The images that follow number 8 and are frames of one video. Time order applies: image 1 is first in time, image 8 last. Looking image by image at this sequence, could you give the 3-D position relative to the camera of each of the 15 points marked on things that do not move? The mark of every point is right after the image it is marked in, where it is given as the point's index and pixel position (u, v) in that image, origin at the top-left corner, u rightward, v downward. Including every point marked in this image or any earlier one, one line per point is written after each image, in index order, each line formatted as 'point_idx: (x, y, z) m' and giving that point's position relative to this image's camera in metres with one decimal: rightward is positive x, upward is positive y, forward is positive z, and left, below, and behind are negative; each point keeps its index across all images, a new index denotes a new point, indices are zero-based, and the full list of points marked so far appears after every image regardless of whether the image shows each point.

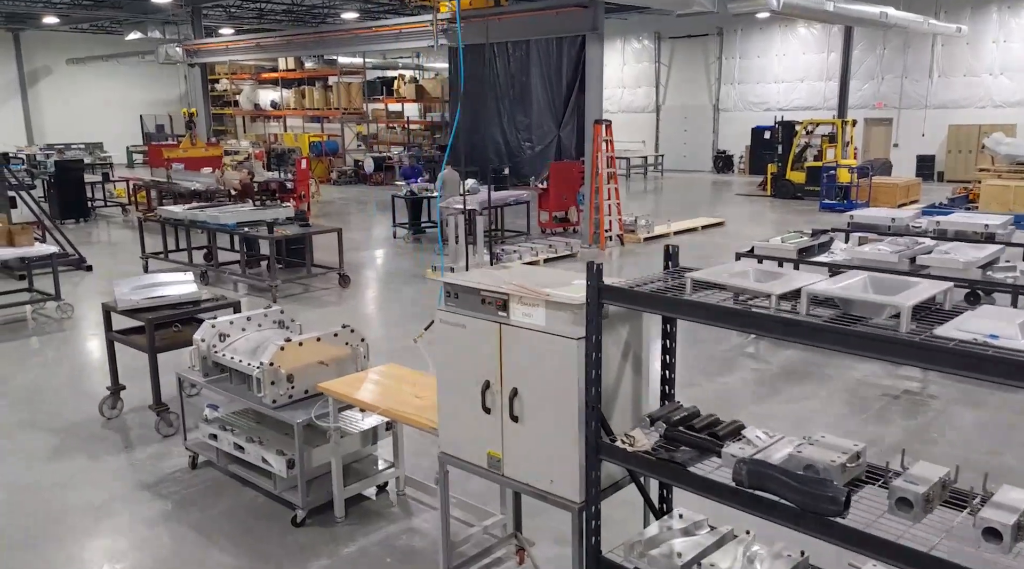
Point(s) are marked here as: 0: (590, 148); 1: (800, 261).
0: (+0.9, +1.6, +9.4) m
1: (+1.9, +0.2, +5.5) m
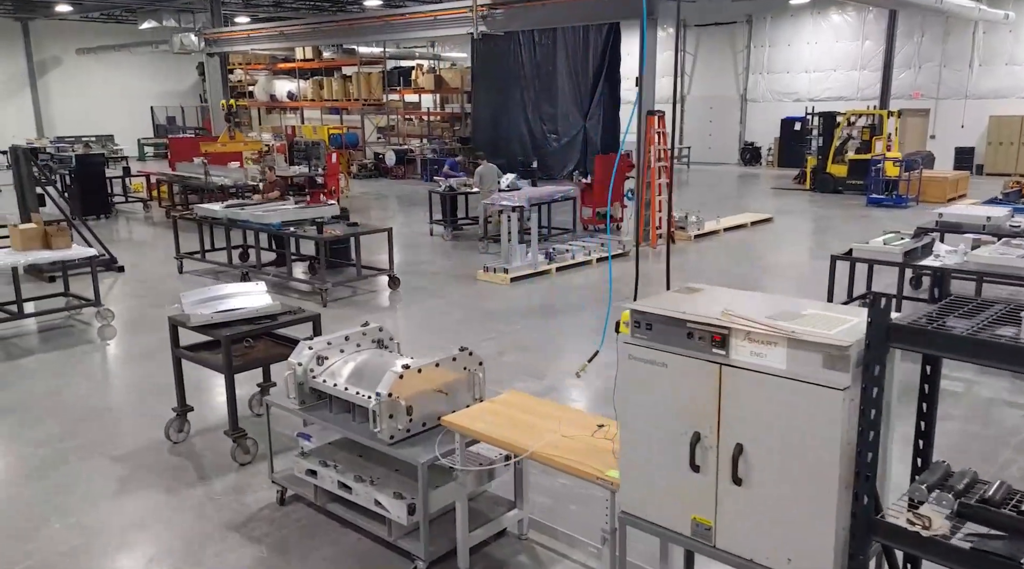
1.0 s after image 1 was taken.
0: (+1.4, +1.6, +9.0) m
1: (+2.4, +0.1, +5.1) m
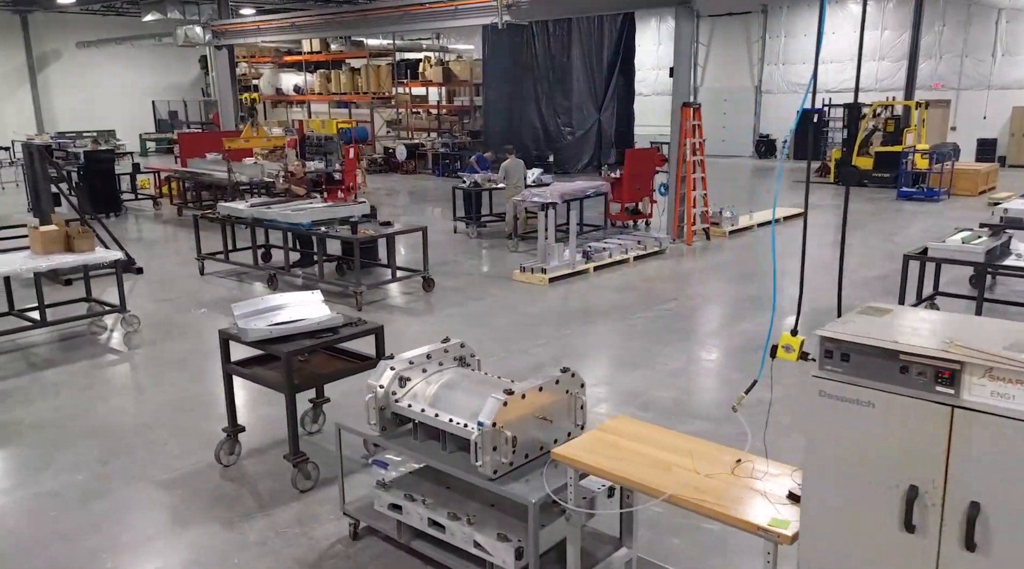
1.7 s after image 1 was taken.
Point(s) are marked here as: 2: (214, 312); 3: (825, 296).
0: (+1.7, +1.6, +8.7) m
1: (+2.7, +0.1, +4.8) m
2: (-2.2, -0.2, +6.3) m
3: (+2.5, -0.1, +6.7) m
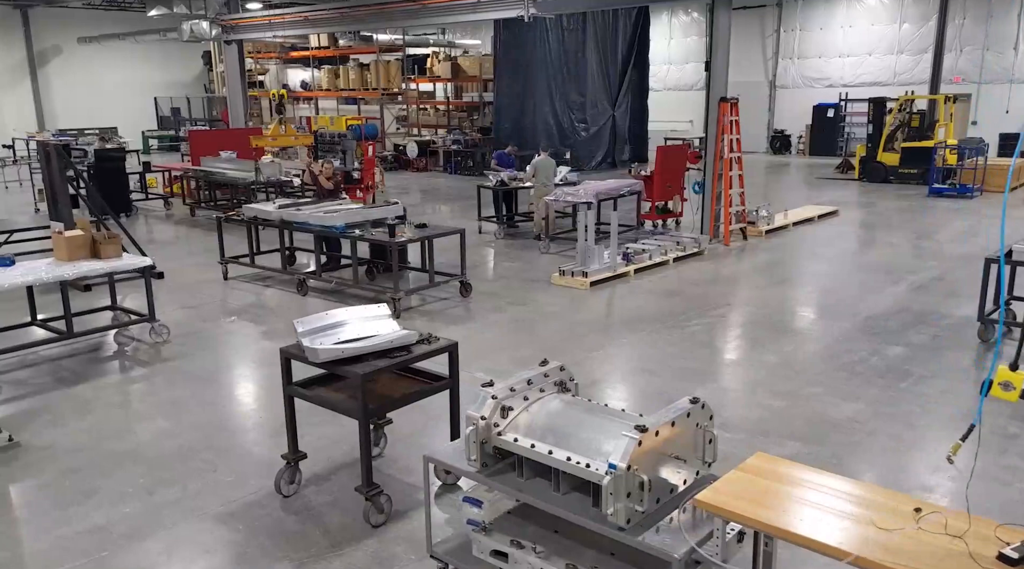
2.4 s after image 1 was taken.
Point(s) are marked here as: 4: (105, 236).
0: (+2.0, +1.6, +8.4) m
1: (+3.1, +0.1, +4.5) m
2: (-1.9, -0.3, +6.0) m
3: (+2.8, -0.1, +6.4) m
4: (-2.6, +0.3, +5.3) m
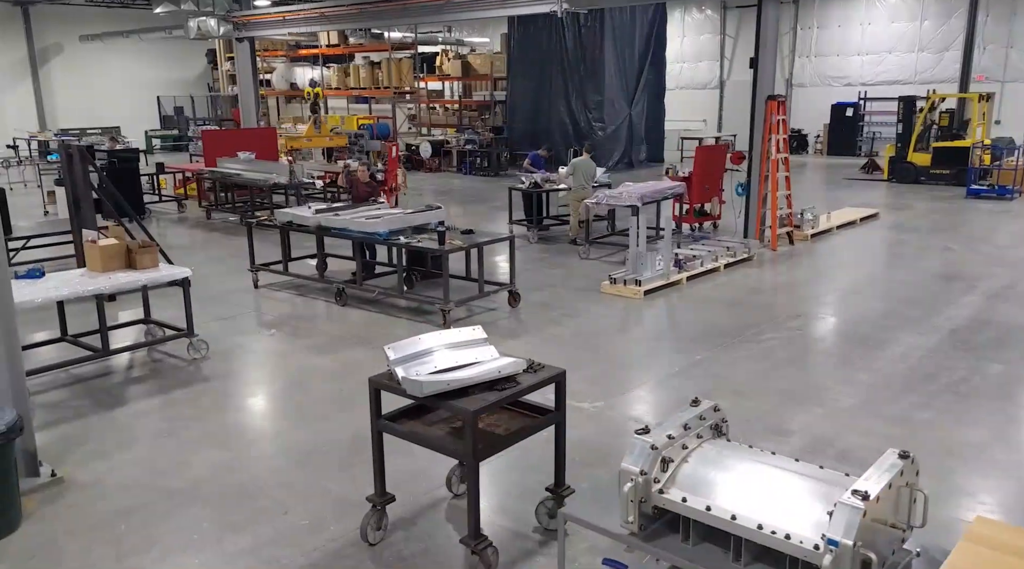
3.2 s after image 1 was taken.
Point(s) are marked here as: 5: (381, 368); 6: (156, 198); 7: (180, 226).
0: (+2.4, +1.5, +8.0) m
1: (+3.4, 0.0, +4.1) m
2: (-1.5, -0.3, +5.6) m
3: (+3.2, -0.2, +6.1) m
4: (-2.2, +0.2, +4.9) m
5: (-0.7, -0.5, +4.9) m
6: (-4.9, +1.2, +11.5) m
7: (-4.2, +0.7, +10.5) m
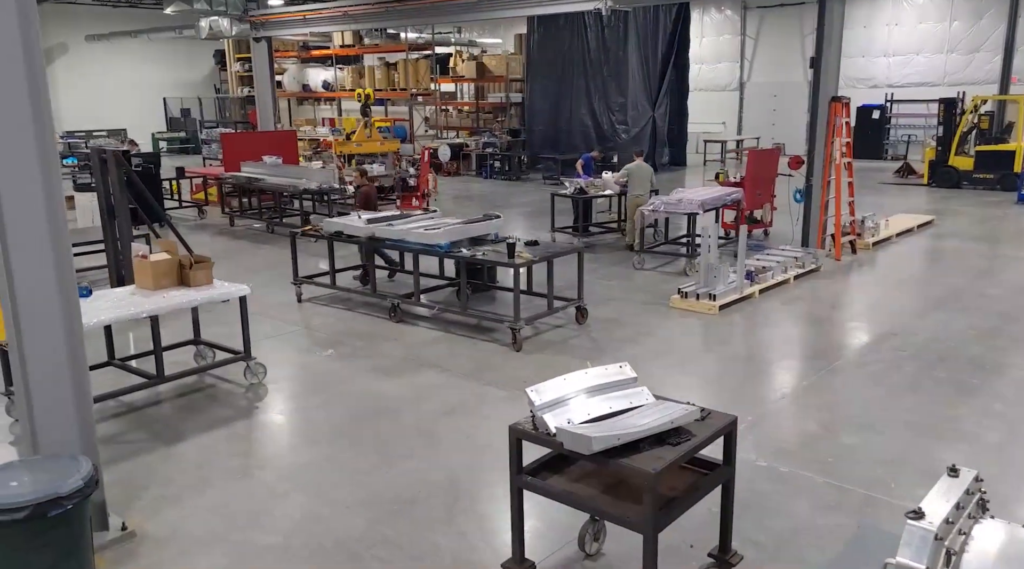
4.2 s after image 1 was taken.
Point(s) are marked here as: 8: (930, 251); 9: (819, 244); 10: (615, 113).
0: (+2.8, +1.4, +7.6) m
1: (+3.9, -0.1, +3.8) m
2: (-1.1, -0.4, +5.2) m
3: (+3.7, -0.3, +5.7) m
4: (-1.7, +0.1, +4.5) m
5: (-0.3, -0.6, +4.5) m
6: (-4.5, +1.1, +11.1) m
7: (-3.7, +0.6, +10.0) m
8: (+4.1, +0.3, +8.2) m
9: (+2.9, +0.4, +7.8) m
10: (+2.0, +3.4, +16.6) m
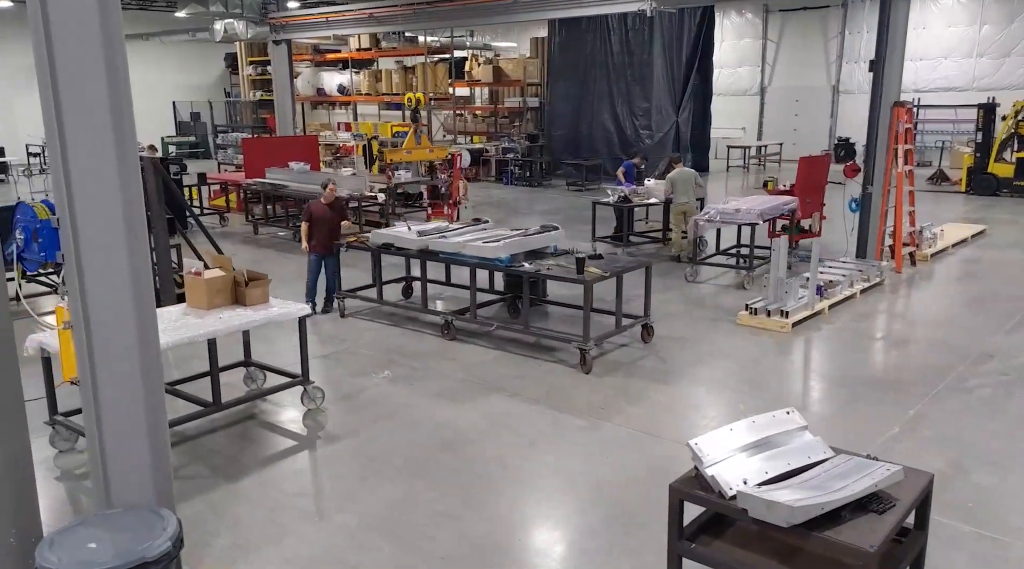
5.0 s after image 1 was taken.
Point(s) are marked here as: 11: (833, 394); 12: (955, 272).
0: (+3.3, +1.3, +7.3) m
1: (+4.3, -0.2, +3.4) m
2: (-0.7, -0.5, +4.9) m
3: (+4.1, -0.4, +5.3) m
4: (-1.3, 0.0, +4.1) m
5: (+0.1, -0.7, +4.1) m
6: (-4.1, +1.0, +10.8) m
7: (-3.3, +0.5, +9.7) m
8: (+4.5, +0.2, +7.8) m
9: (+3.3, +0.3, +7.5) m
10: (+2.5, +3.3, +16.3) m
11: (+1.8, -0.6, +4.6) m
12: (+4.0, +0.1, +7.5) m
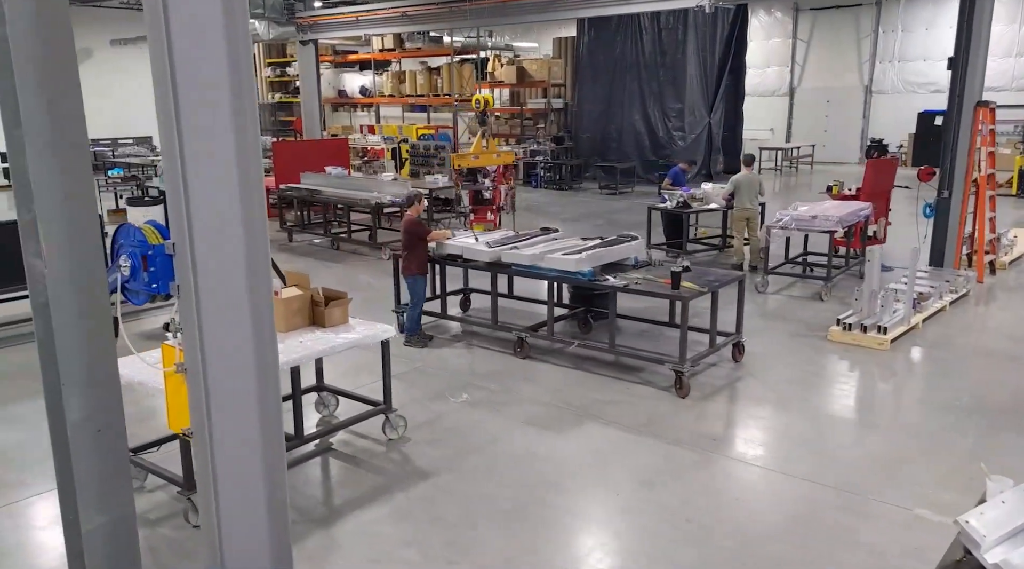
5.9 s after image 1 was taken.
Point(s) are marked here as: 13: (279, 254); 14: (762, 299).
0: (+3.7, +1.2, +6.9) m
1: (+4.8, -0.3, +3.0) m
2: (-0.2, -0.6, +4.5) m
3: (+4.6, -0.4, +4.9) m
4: (-0.8, -0.1, +3.8) m
5: (+0.6, -0.8, +3.8) m
6: (-3.6, +0.9, +10.4) m
7: (-2.8, +0.4, +9.3) m
8: (+5.0, +0.1, +7.4) m
9: (+3.8, +0.2, +7.1) m
10: (+3.0, +3.2, +15.9) m
11: (+2.2, -0.7, +4.2) m
12: (+4.5, 0.0, +7.1) m
13: (-2.5, +0.3, +9.0) m
14: (+2.0, -0.1, +6.6) m
